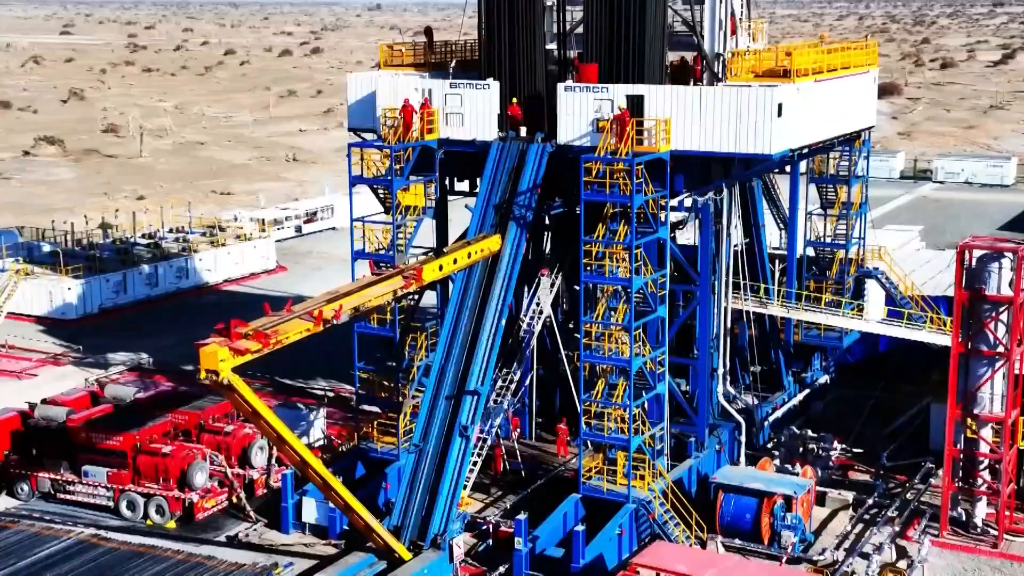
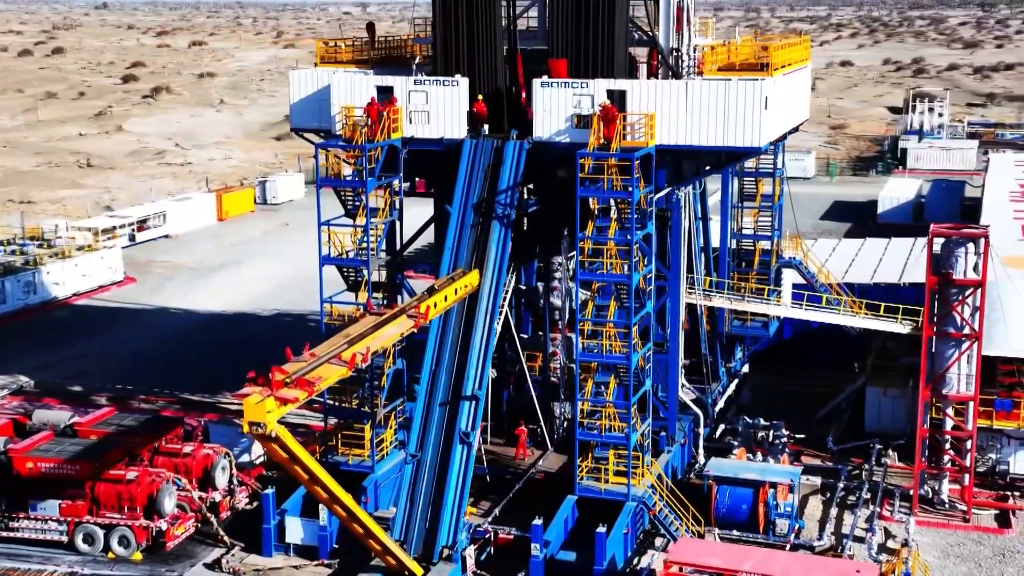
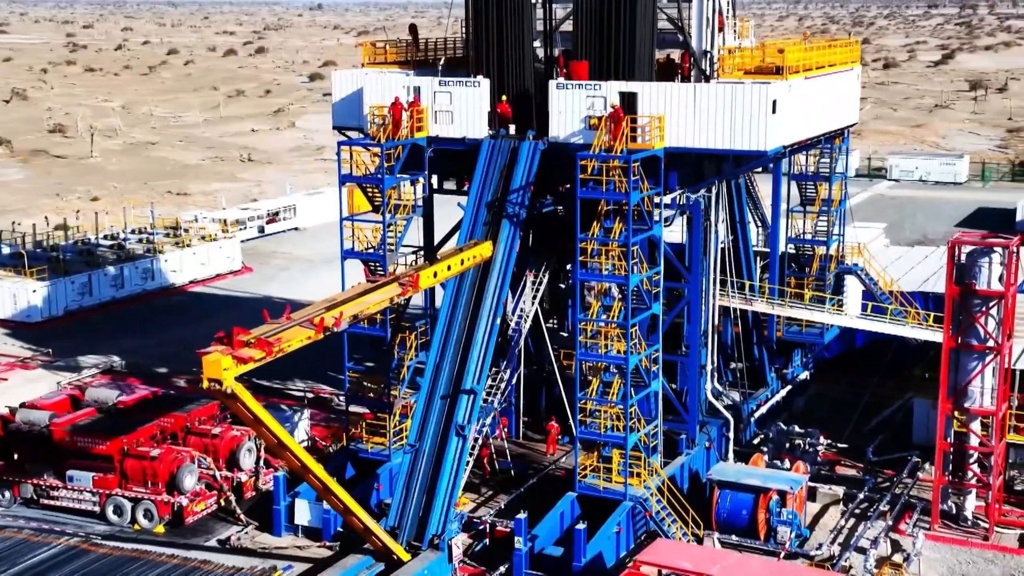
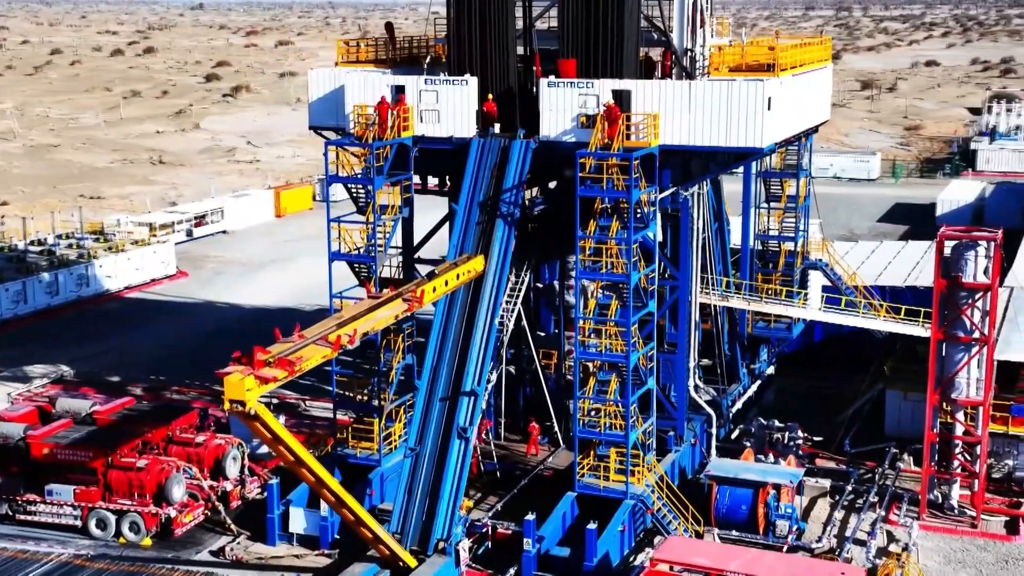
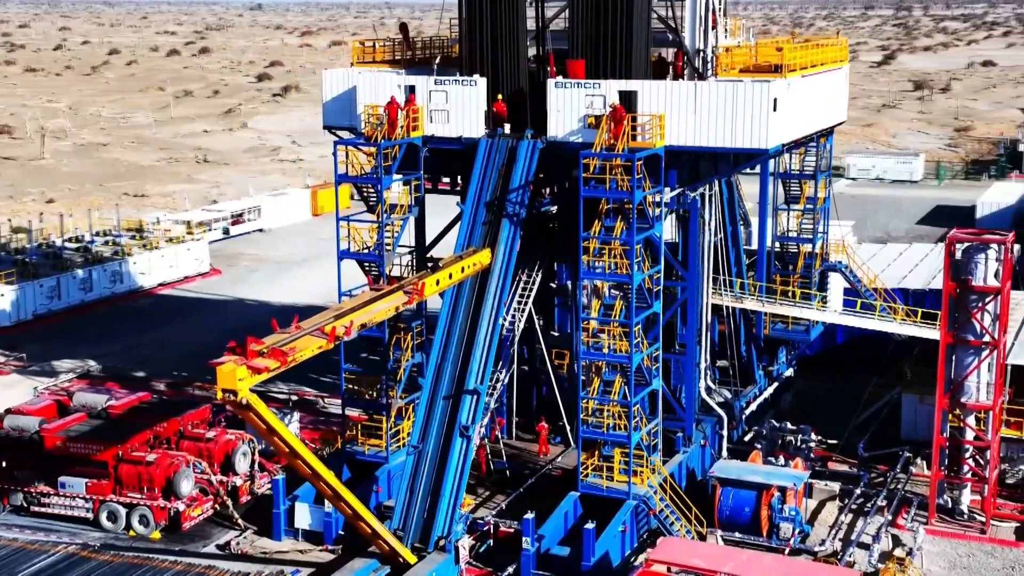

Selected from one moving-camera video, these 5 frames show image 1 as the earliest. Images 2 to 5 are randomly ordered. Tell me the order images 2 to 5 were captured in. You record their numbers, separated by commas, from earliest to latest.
3, 5, 4, 2
